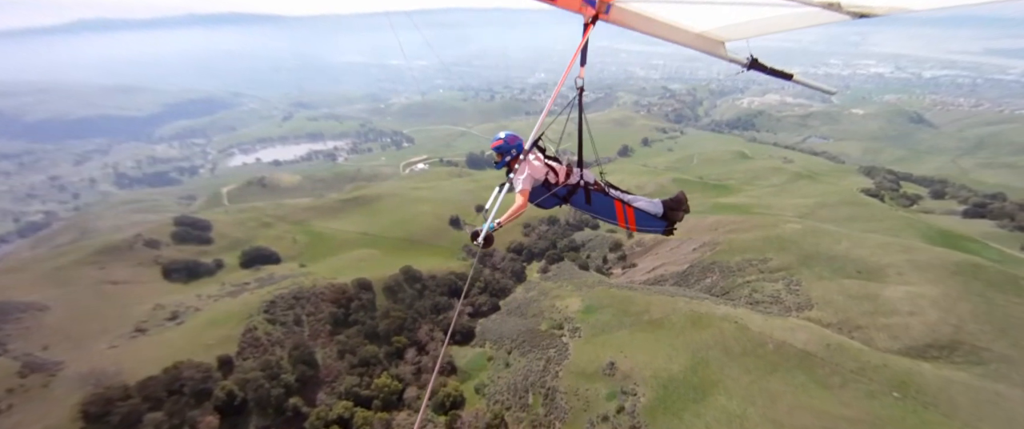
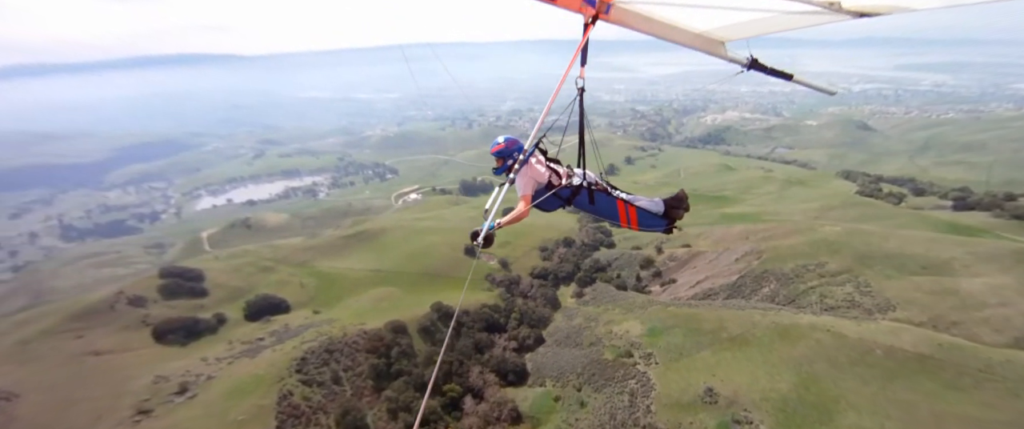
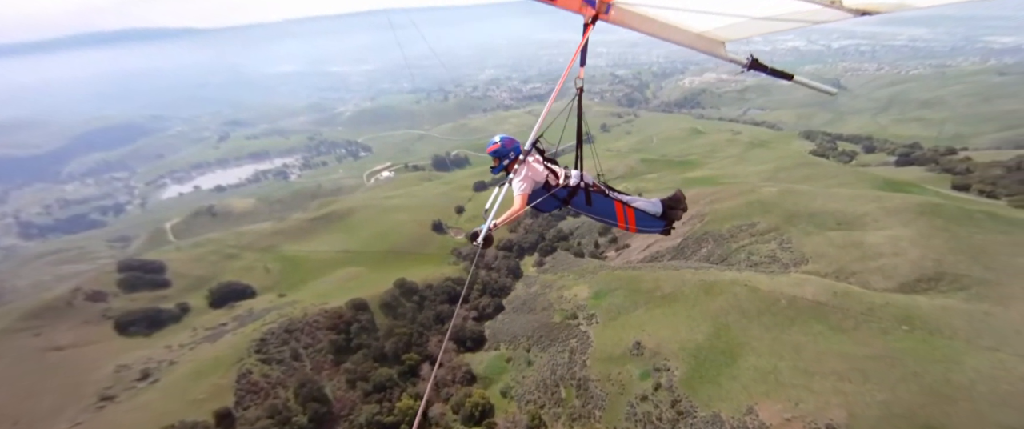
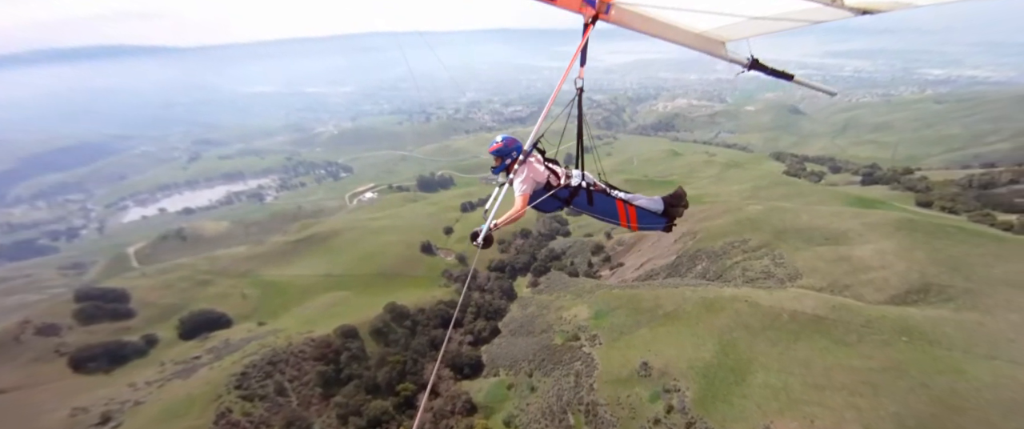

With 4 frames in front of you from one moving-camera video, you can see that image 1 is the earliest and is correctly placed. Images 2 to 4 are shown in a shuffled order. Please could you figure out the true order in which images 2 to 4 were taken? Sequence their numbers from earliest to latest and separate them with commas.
3, 4, 2
